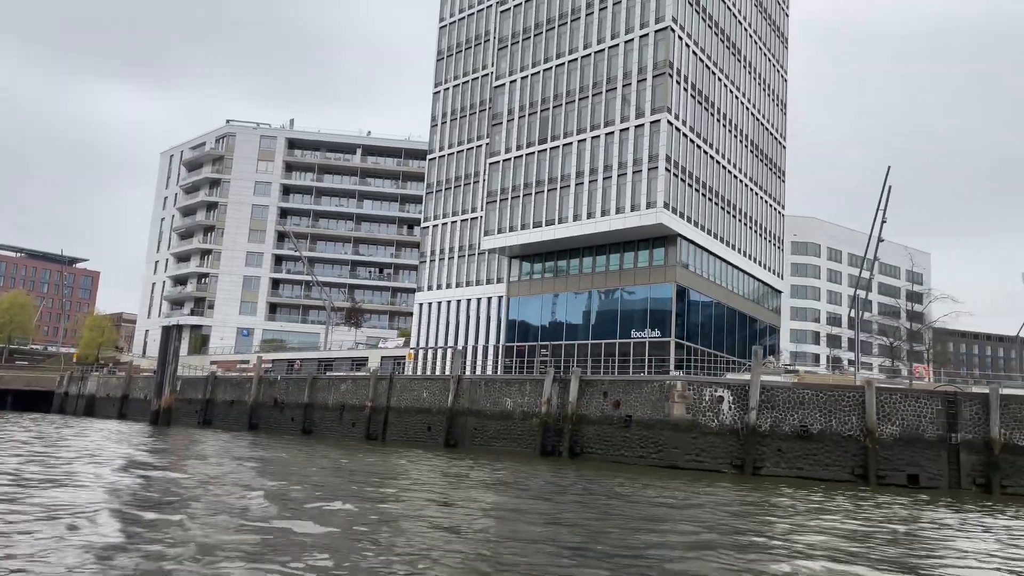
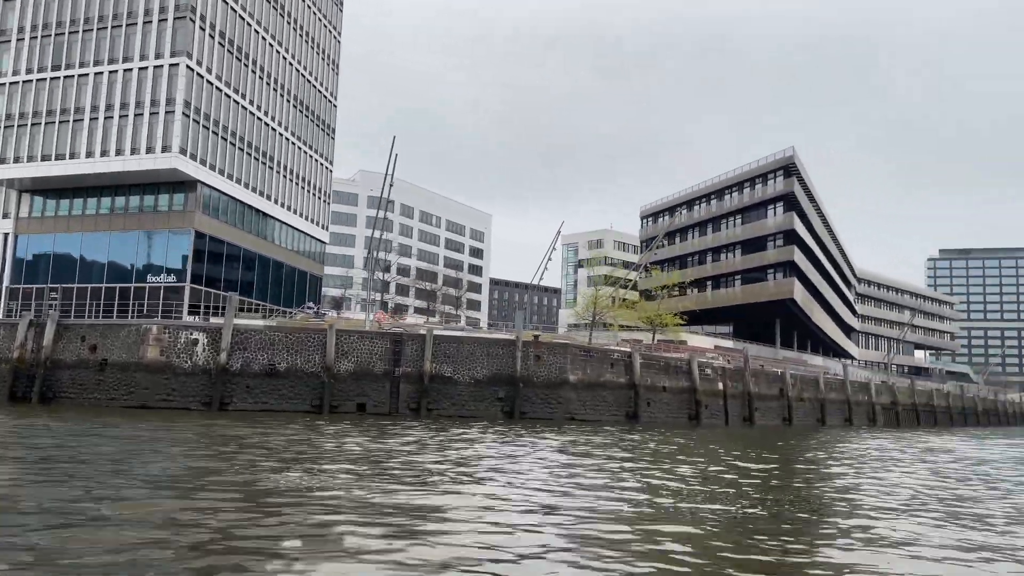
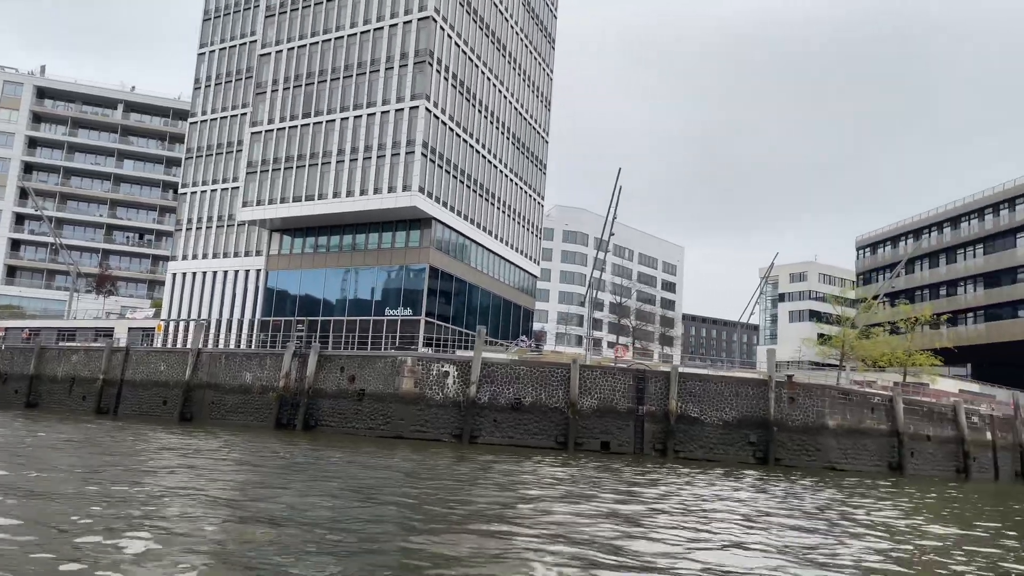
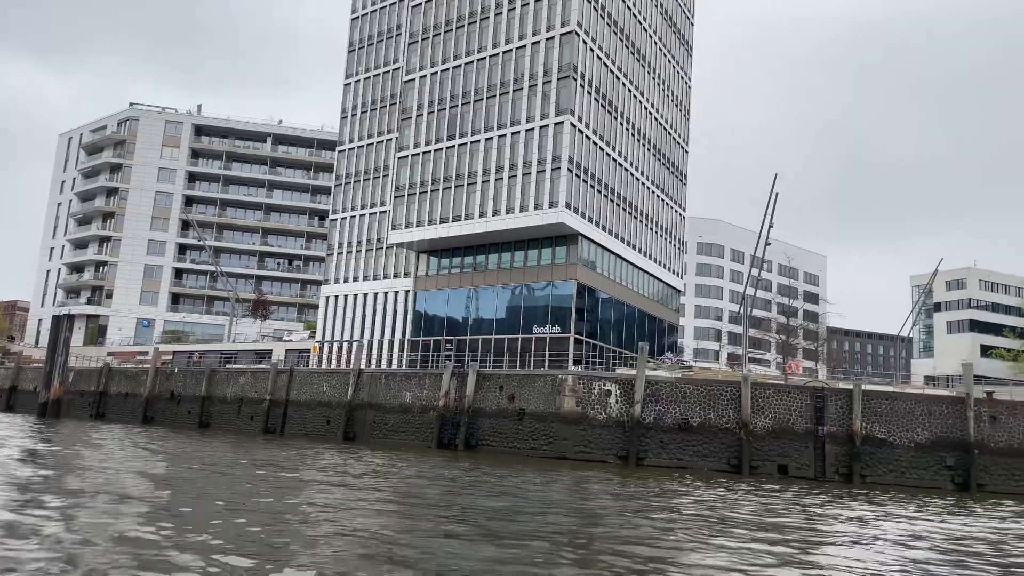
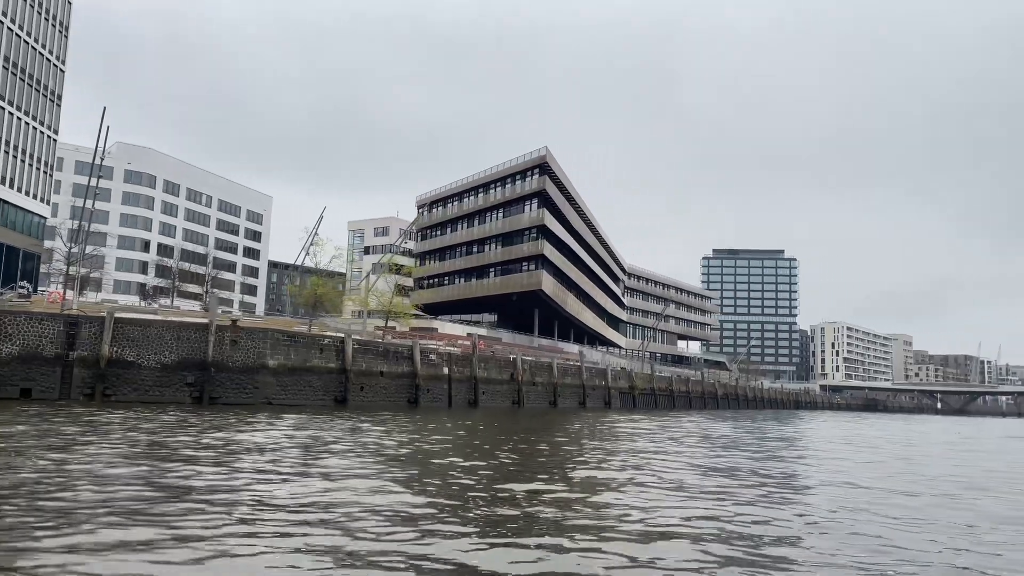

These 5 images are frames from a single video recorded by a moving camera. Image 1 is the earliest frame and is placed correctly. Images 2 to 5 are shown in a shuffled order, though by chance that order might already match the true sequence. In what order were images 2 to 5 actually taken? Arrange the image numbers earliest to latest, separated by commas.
4, 3, 2, 5
